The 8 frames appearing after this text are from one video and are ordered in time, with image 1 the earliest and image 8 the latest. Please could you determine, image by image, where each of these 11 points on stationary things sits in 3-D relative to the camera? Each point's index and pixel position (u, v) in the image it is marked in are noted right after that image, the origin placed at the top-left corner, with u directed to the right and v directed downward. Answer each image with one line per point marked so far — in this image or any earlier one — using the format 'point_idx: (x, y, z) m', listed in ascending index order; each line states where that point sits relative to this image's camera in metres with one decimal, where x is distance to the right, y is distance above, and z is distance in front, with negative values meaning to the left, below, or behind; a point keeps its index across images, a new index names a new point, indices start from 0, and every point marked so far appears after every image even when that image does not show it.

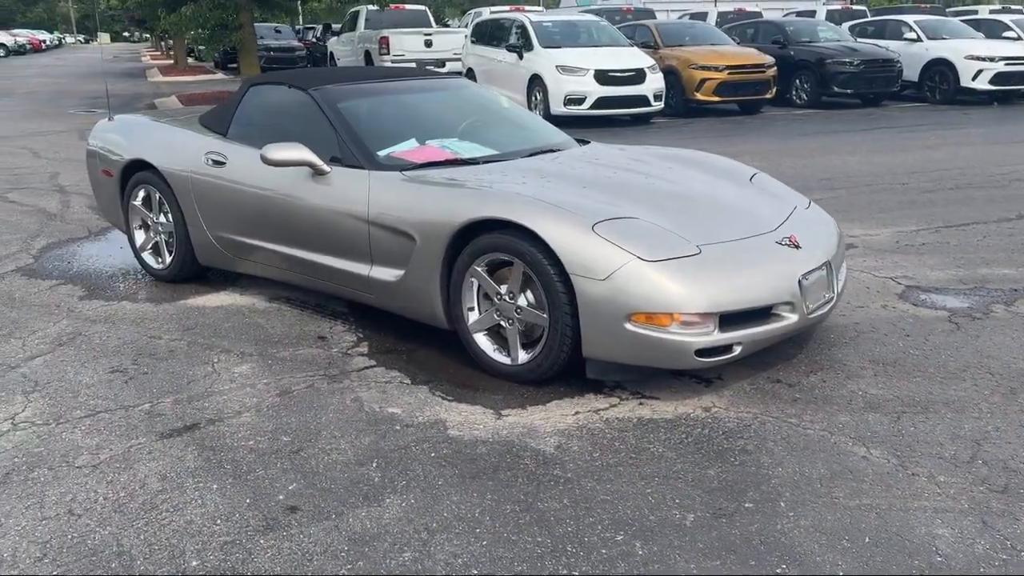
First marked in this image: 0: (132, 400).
0: (-1.7, -0.5, +4.1) m
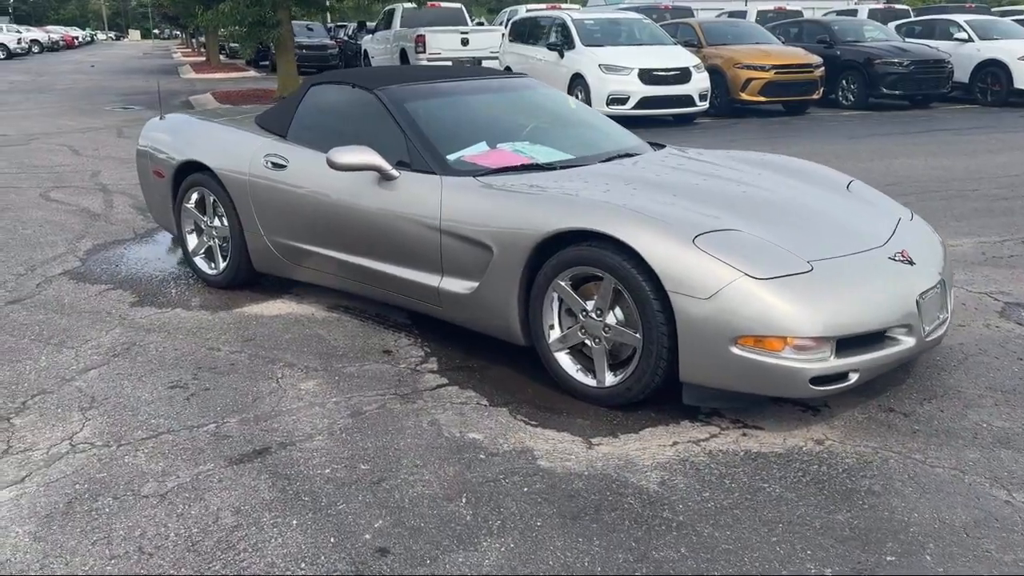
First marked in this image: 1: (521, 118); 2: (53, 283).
0: (-1.3, -0.6, +3.8) m
1: (+0.1, +1.0, +5.3) m
2: (-3.1, 0.0, +6.1) m
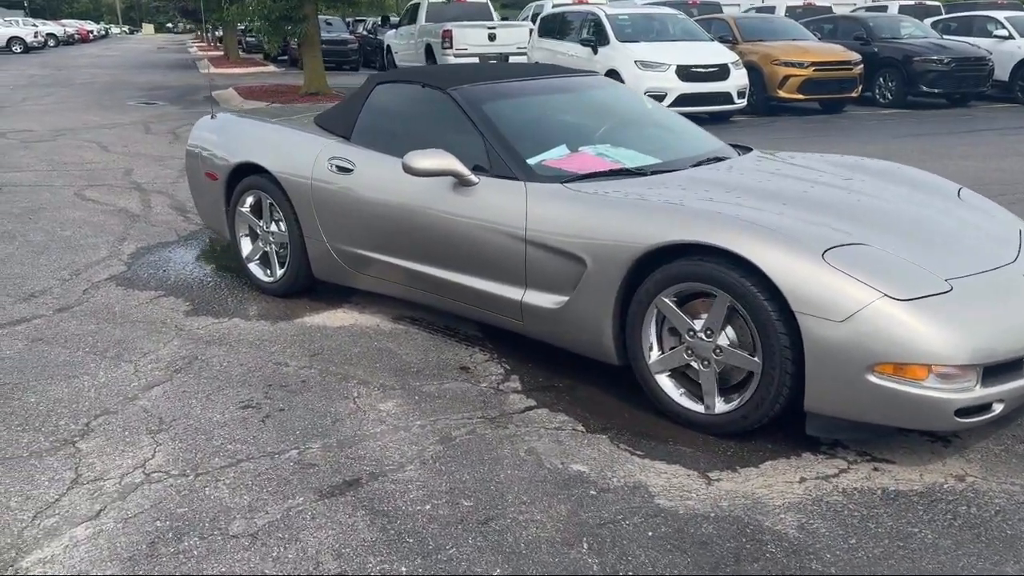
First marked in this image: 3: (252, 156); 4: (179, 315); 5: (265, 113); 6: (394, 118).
0: (-0.9, -0.6, +3.5) m
1: (+0.5, +1.0, +5.1) m
2: (-2.7, 0.0, +5.8) m
3: (-1.6, +0.8, +5.5) m
4: (-1.9, -0.2, +5.2) m
5: (-1.7, +1.2, +6.1) m
6: (-0.7, +1.0, +5.0) m
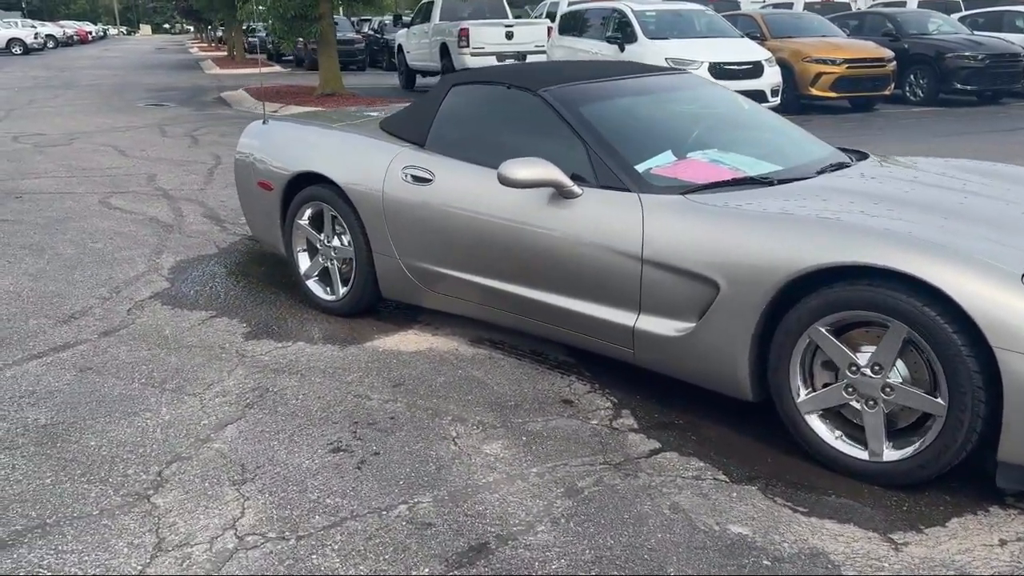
0: (-0.5, -0.7, +3.1) m
1: (+1.0, +0.9, +4.6) m
2: (-2.2, -0.1, +5.4) m
3: (-1.1, +0.7, +5.0) m
4: (-1.5, -0.3, +4.8) m
5: (-1.2, +1.1, +5.6) m
6: (-0.2, +0.8, +4.6) m
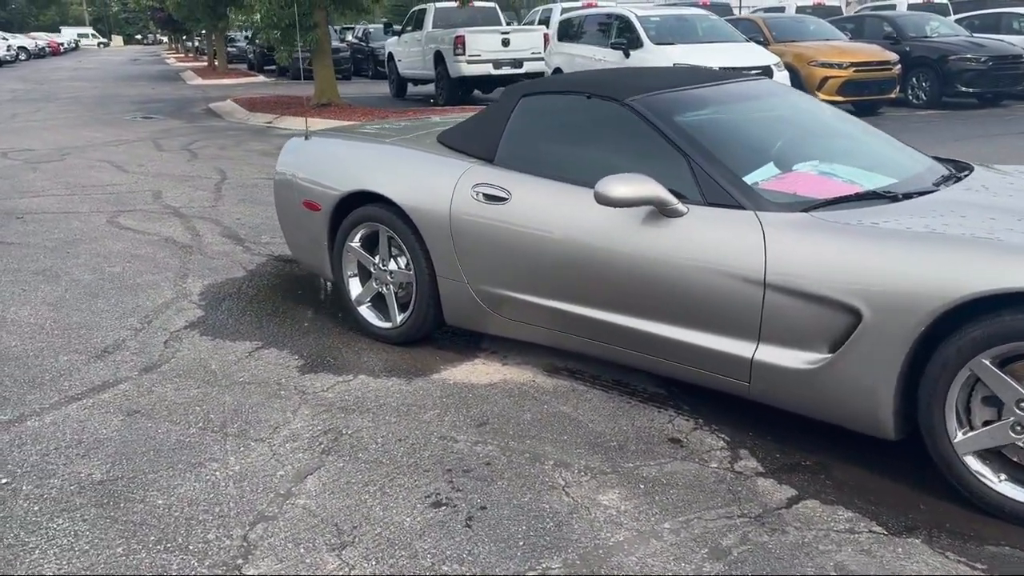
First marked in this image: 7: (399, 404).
0: (0.0, -0.9, +2.7) m
1: (+1.3, +0.7, +4.3) m
2: (-1.8, -0.3, +5.0) m
3: (-0.7, +0.6, +4.7) m
4: (-1.1, -0.4, +4.4) m
5: (-0.9, +0.9, +5.3) m
6: (+0.2, +0.7, +4.2) m
7: (-0.5, -0.5, +4.0) m
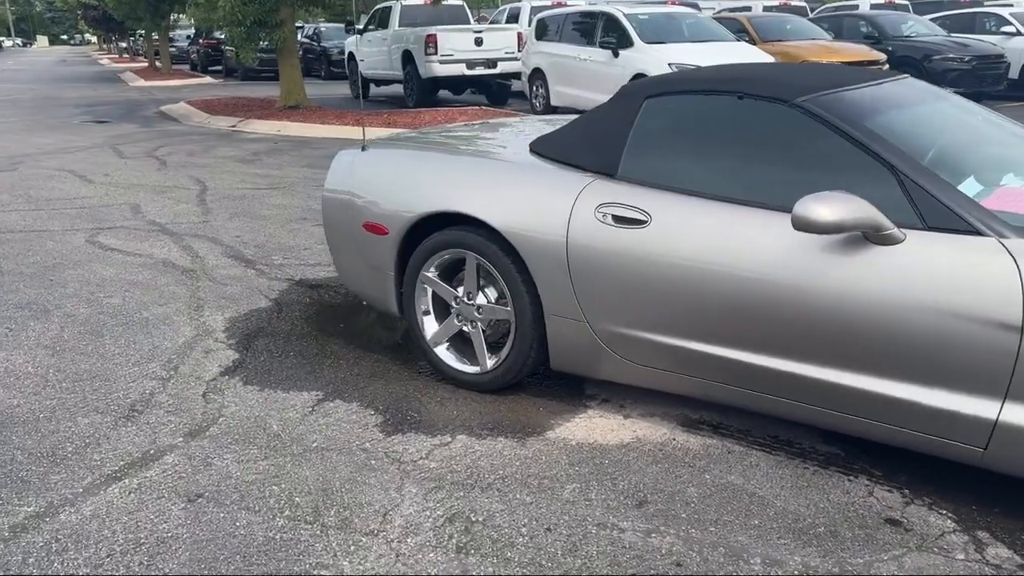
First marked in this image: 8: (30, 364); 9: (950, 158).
0: (+0.6, -1.0, +2.0) m
1: (+1.9, +0.6, +3.7) m
2: (-1.3, -0.5, +4.2) m
3: (-0.2, +0.4, +3.9) m
4: (-0.6, -0.6, +3.7) m
5: (-0.4, +0.7, +4.5) m
6: (+0.7, +0.6, +3.5) m
7: (0.0, -0.7, +3.3) m
8: (-2.5, -0.4, +4.6) m
9: (+1.6, +0.5, +3.3) m
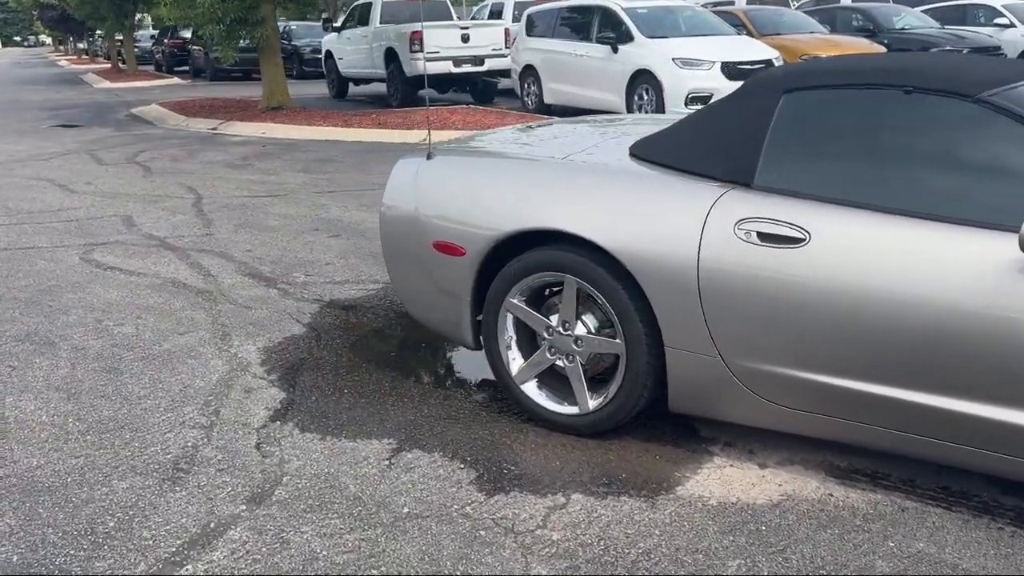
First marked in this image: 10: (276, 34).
0: (+1.1, -1.1, +1.5) m
1: (+2.3, +0.5, +3.2) m
2: (-0.9, -0.6, +3.6) m
3: (+0.2, +0.3, +3.4) m
4: (-0.1, -0.7, +3.1) m
5: (0.0, +0.6, +4.0) m
6: (+1.1, +0.5, +3.0) m
7: (+0.5, -0.8, +2.8) m
8: (-2.1, -0.5, +3.9) m
9: (+2.0, +0.4, +2.8) m
10: (-4.5, +4.8, +16.9) m
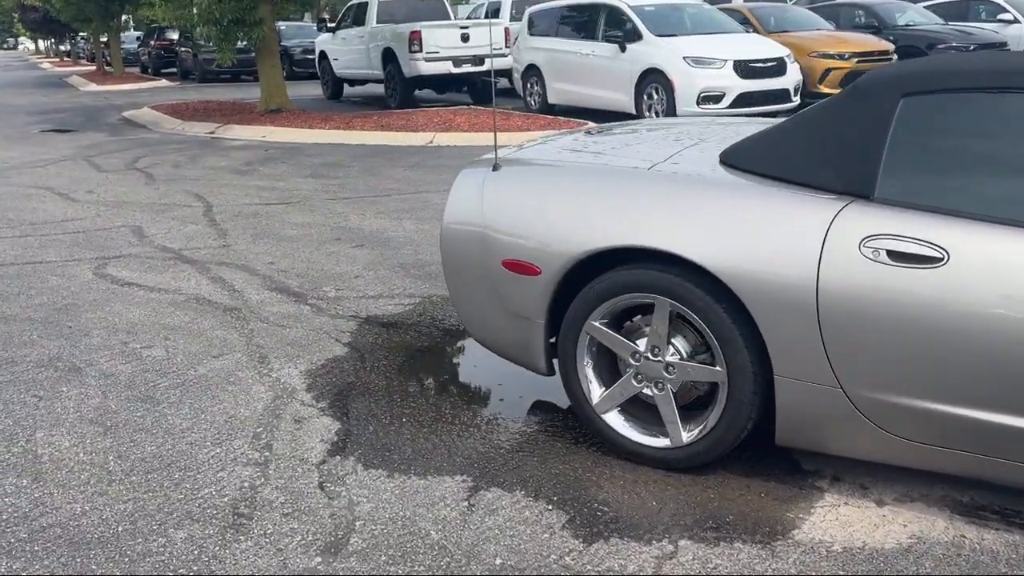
0: (+1.5, -1.2, +1.3) m
1: (+2.6, +0.5, +3.0) m
2: (-0.6, -0.7, +3.3) m
3: (+0.5, +0.2, +3.1) m
4: (+0.2, -0.8, +2.8) m
5: (+0.3, +0.5, +3.7) m
6: (+1.4, +0.4, +2.8) m
7: (+0.8, -0.9, +2.5) m
8: (-1.8, -0.7, +3.6) m
9: (+2.3, +0.3, +2.6) m
10: (-4.4, +4.7, +16.6) m
